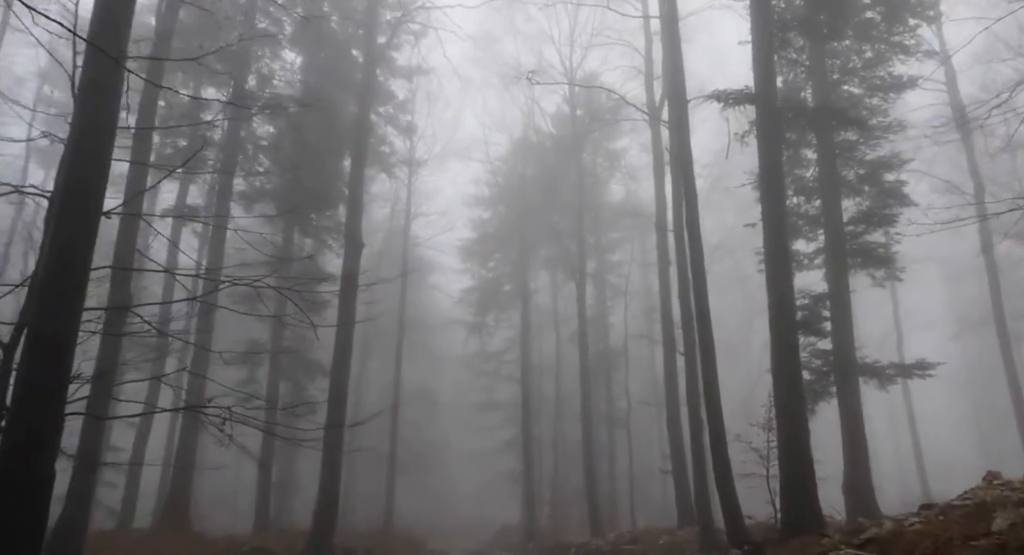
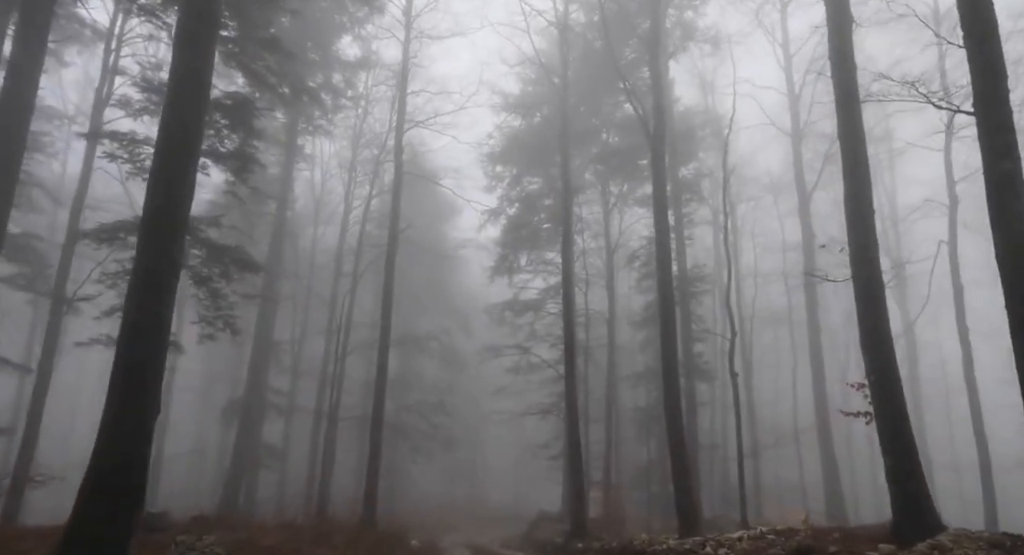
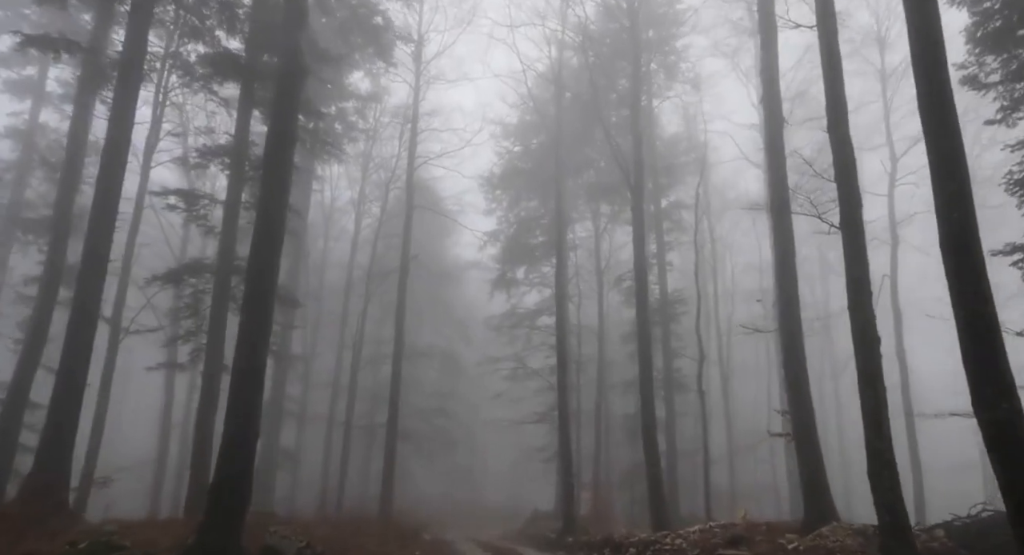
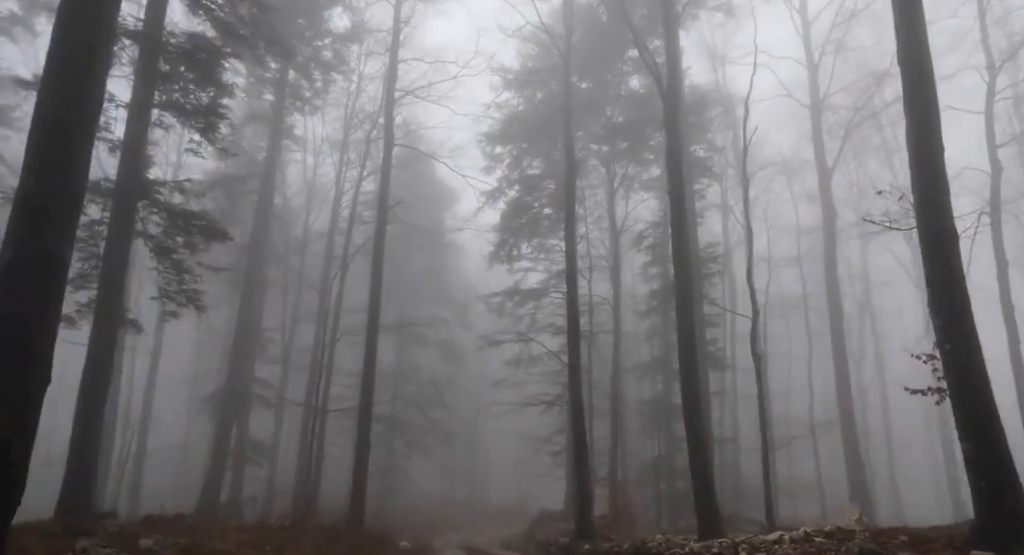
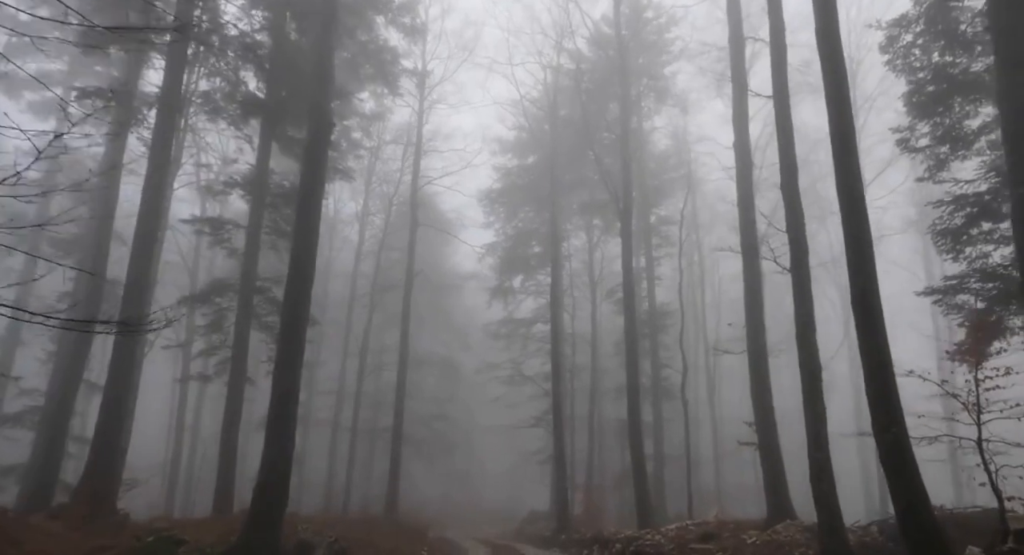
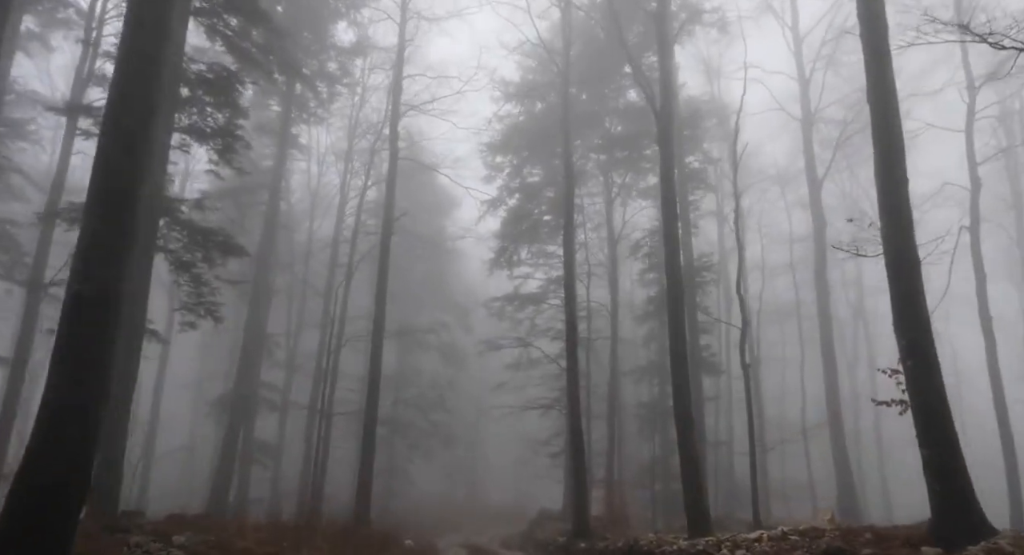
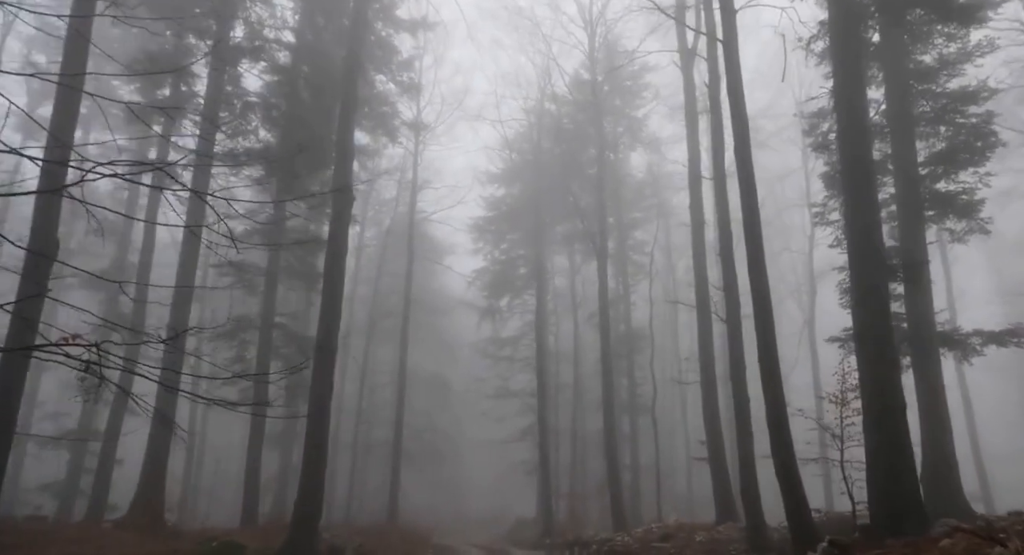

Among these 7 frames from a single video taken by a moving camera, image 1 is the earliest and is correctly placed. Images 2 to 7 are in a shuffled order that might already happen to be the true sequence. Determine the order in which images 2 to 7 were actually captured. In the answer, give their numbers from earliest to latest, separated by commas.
7, 5, 3, 2, 6, 4
